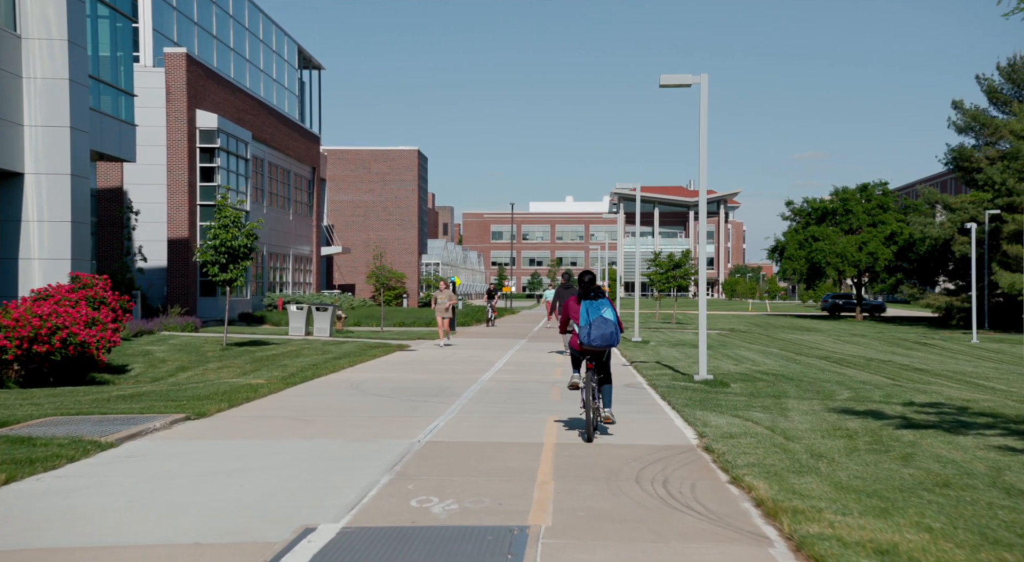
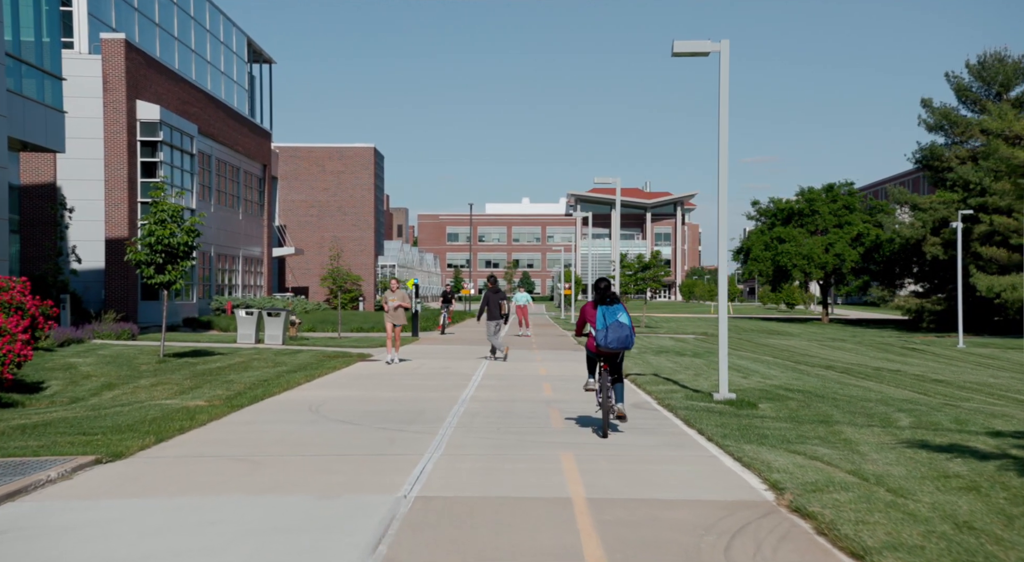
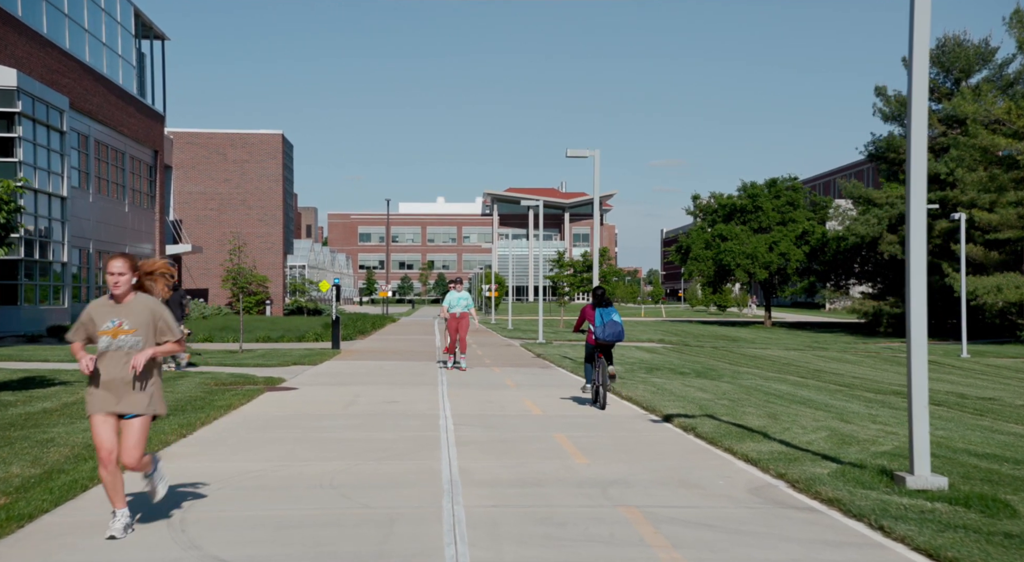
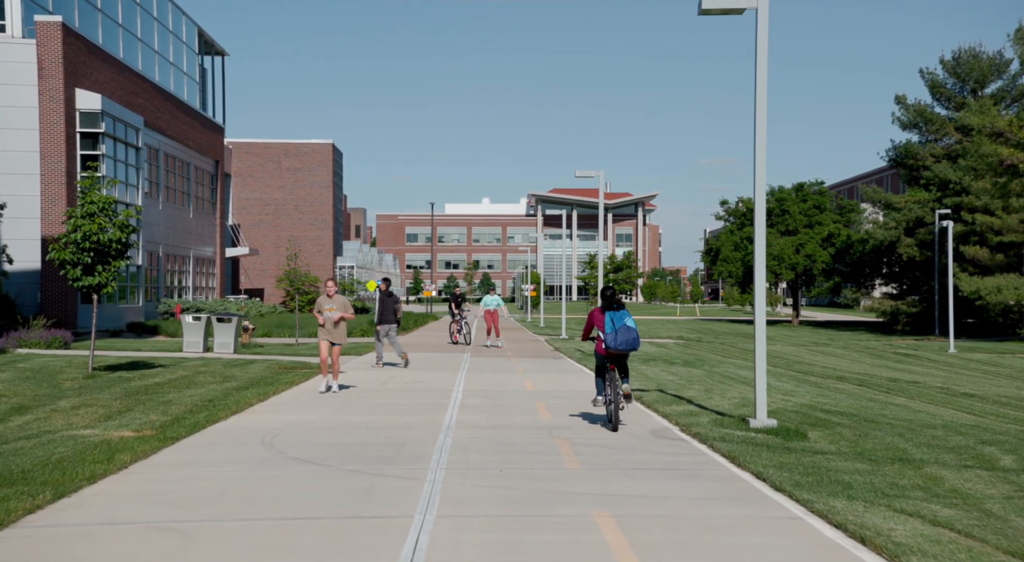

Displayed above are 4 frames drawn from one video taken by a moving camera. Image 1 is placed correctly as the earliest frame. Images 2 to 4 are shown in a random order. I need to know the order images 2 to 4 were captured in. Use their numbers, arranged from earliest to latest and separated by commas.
2, 4, 3
